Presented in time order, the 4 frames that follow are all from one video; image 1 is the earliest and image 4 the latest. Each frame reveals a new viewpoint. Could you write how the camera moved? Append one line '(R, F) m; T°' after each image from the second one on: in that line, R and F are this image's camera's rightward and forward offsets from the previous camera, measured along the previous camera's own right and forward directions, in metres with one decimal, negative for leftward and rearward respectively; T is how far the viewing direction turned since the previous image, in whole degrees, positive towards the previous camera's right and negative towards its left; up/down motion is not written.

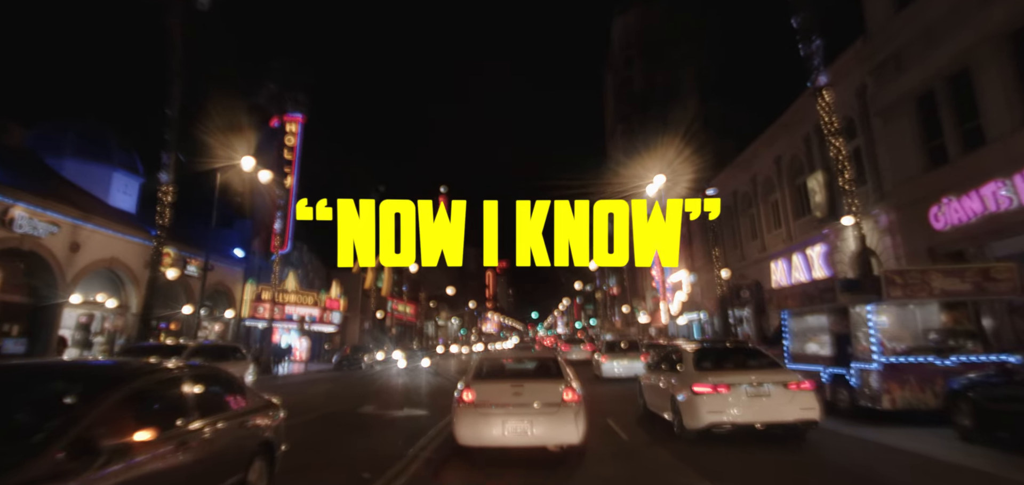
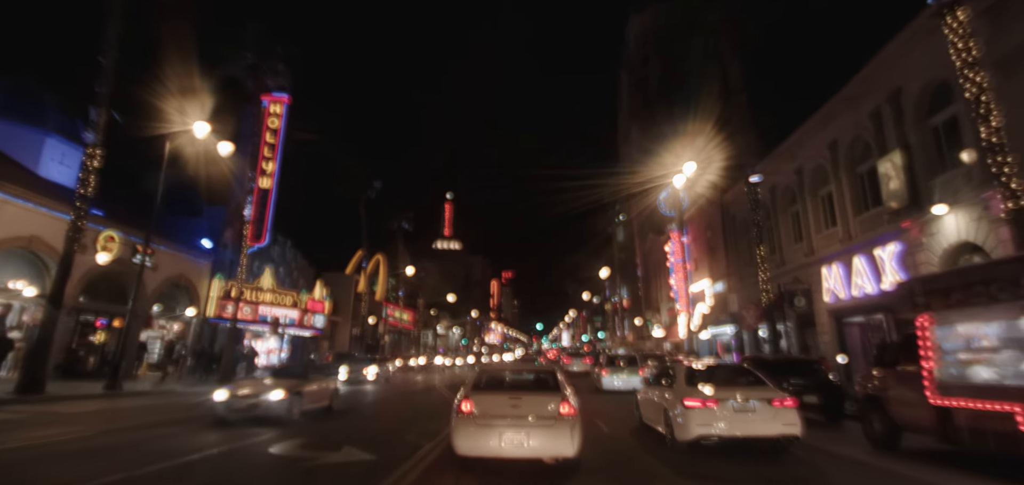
(+0.2, +4.0) m; -1°
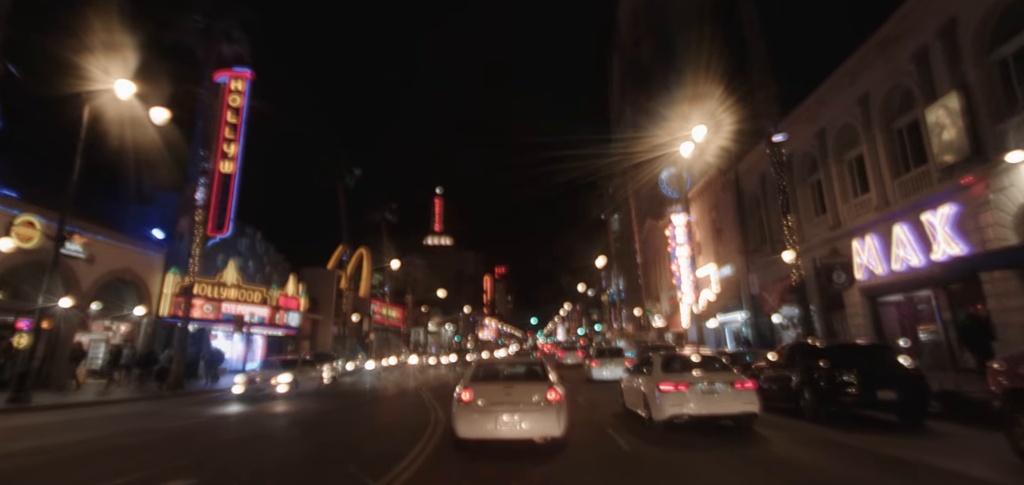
(+0.2, +2.9) m; +1°
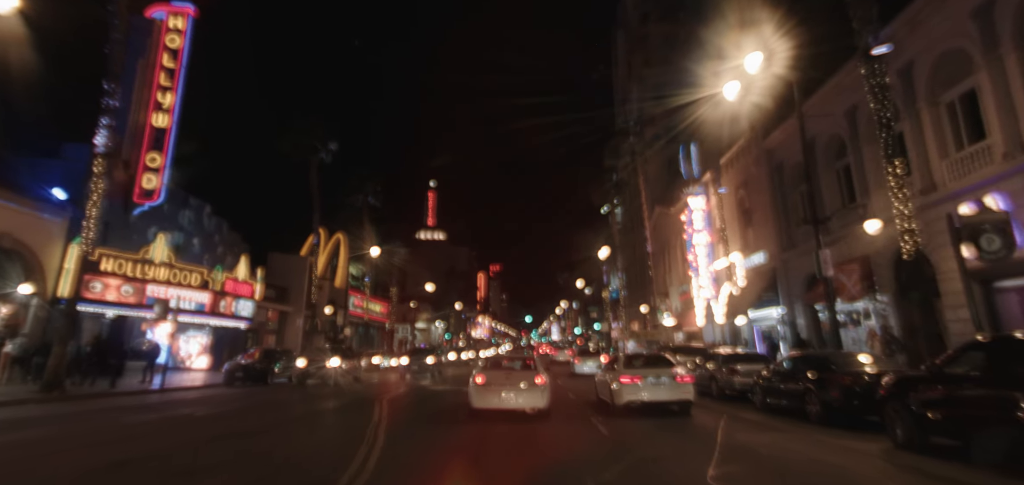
(+0.2, +5.1) m; 0°
